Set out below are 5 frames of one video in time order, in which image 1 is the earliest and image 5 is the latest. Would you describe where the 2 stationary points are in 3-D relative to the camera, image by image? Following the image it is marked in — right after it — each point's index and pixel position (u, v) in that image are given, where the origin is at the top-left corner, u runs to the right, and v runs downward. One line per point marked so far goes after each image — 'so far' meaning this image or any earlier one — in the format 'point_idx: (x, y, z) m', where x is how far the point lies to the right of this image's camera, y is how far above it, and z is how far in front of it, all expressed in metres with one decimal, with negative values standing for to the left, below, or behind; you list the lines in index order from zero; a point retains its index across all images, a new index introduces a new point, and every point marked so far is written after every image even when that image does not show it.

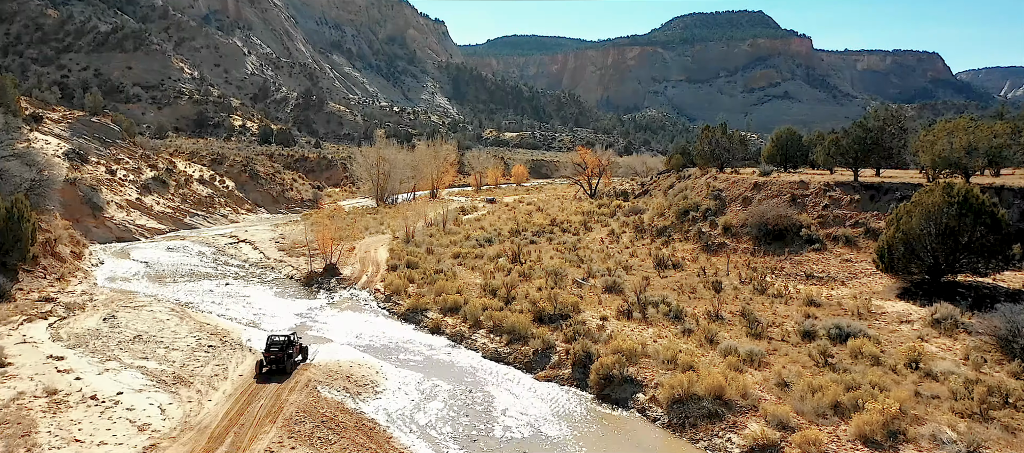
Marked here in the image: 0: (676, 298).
0: (+4.3, -1.9, +18.5) m
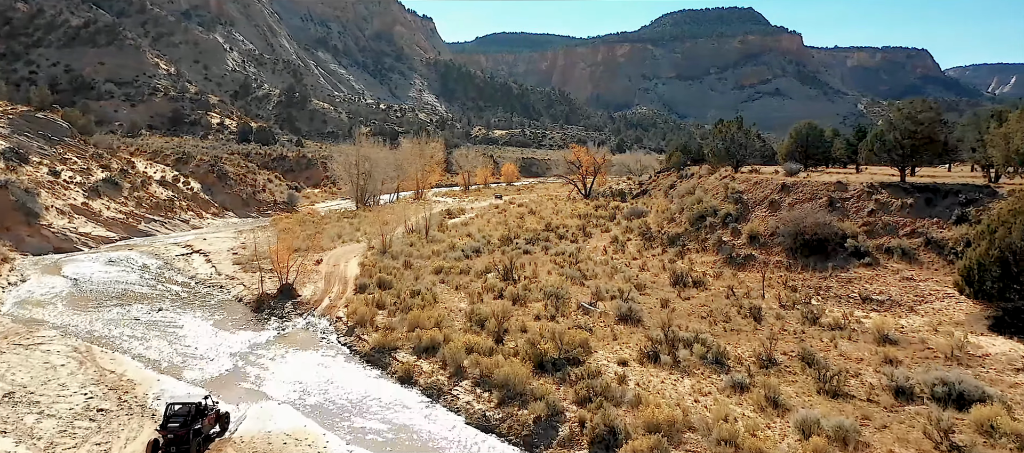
0: (+4.1, -2.2, +14.8) m
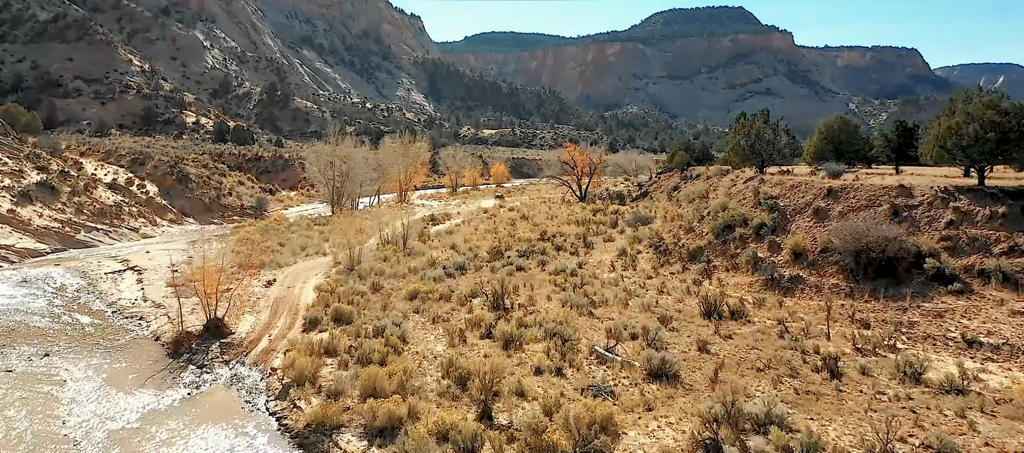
0: (+4.0, -2.5, +10.6) m
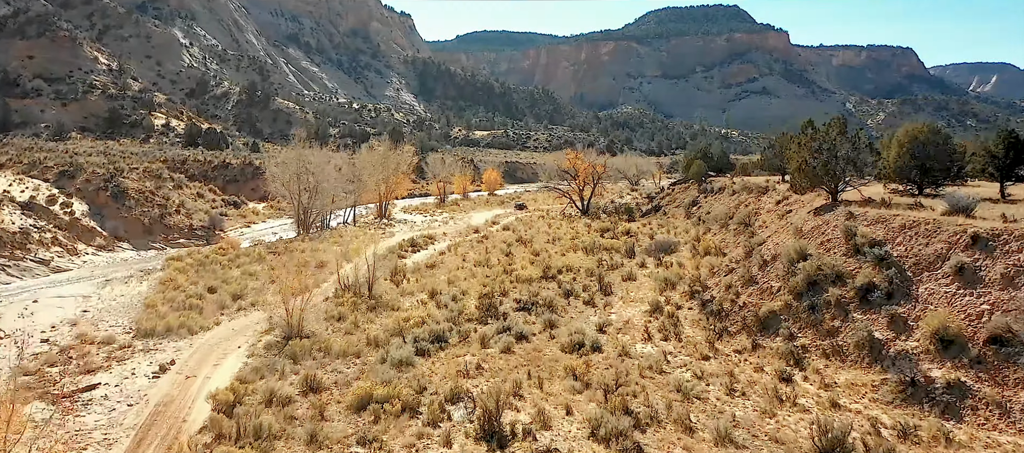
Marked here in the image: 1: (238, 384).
0: (+4.1, -3.8, +4.3) m
1: (-5.1, -2.9, +13.6) m
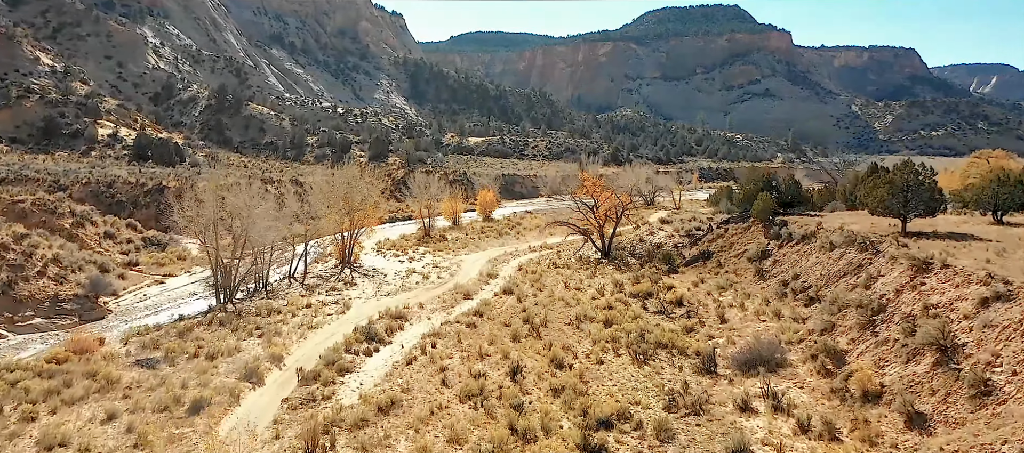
0: (+4.5, -6.3, -7.2) m
1: (-4.8, -5.5, +2.0) m
